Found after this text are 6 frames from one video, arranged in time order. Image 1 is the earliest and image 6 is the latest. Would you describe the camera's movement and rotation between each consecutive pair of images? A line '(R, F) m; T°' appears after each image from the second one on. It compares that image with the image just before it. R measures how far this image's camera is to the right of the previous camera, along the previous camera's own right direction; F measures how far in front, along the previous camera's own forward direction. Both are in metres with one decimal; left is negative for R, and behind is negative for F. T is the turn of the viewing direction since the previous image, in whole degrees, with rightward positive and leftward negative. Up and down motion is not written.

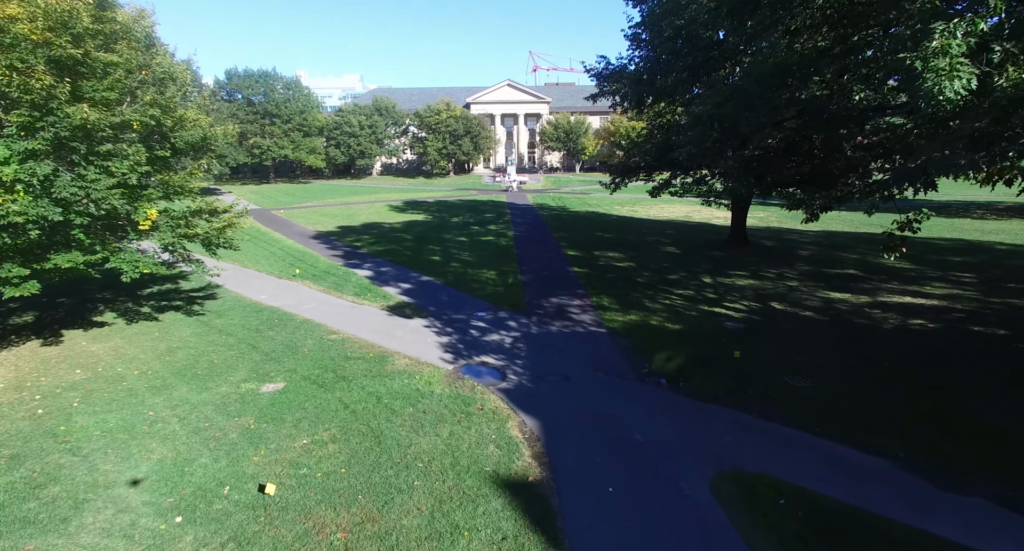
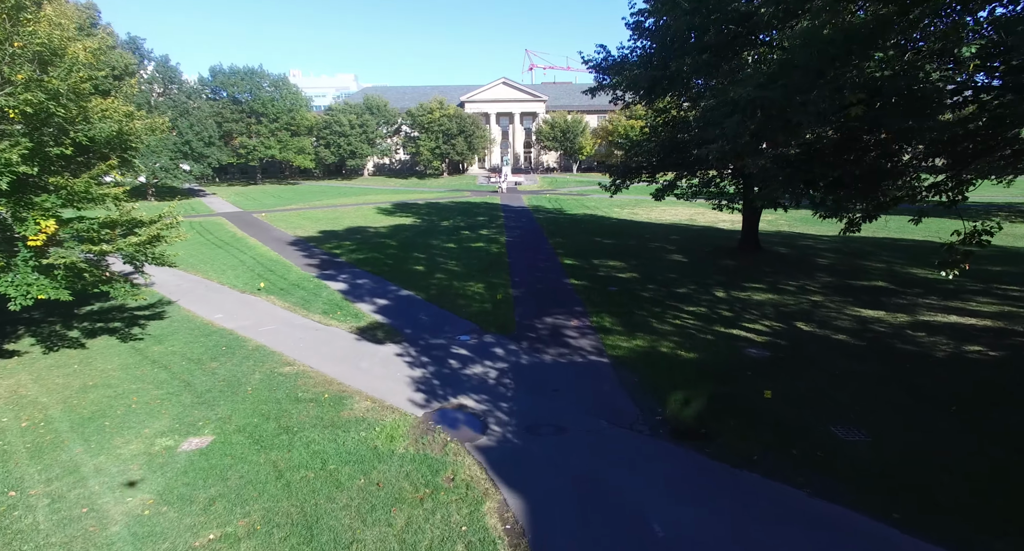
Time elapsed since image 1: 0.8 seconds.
(+0.2, +1.4) m; 0°
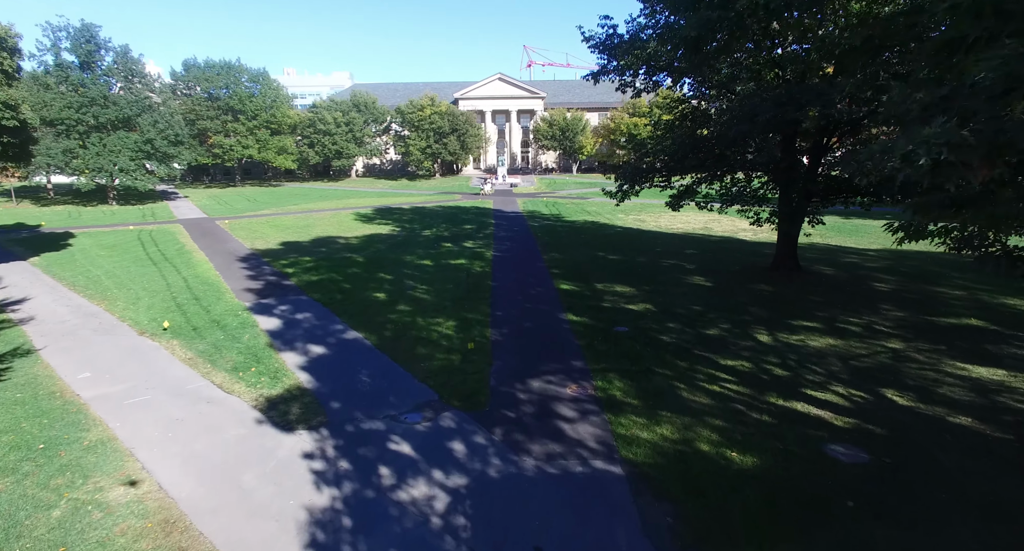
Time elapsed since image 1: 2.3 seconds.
(+0.4, +2.9) m; 0°
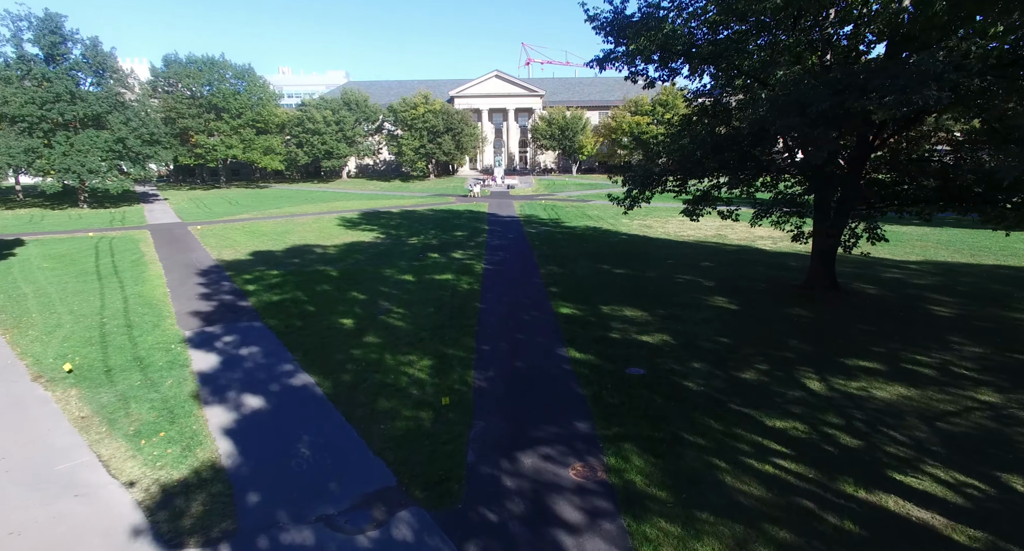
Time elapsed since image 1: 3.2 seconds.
(+0.2, +1.9) m; 0°
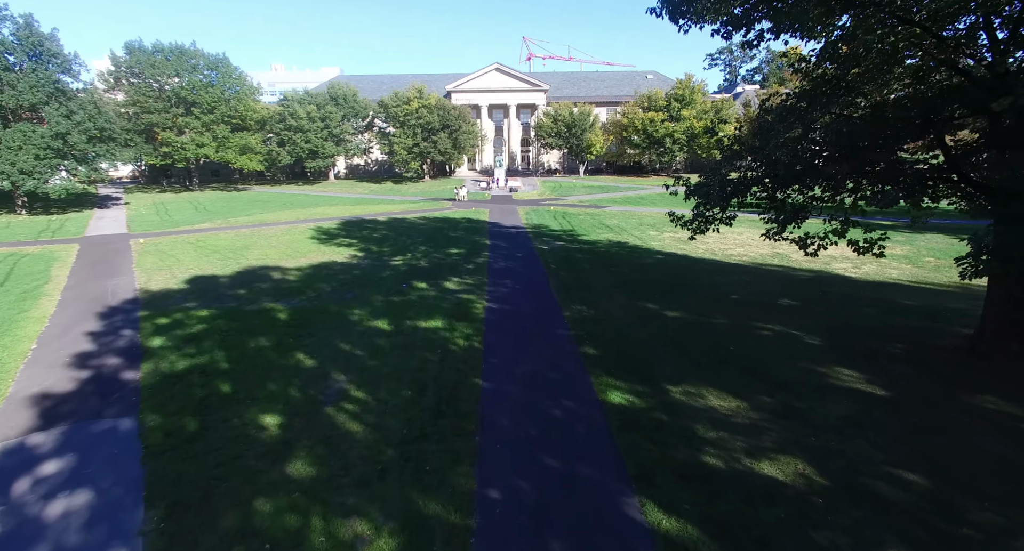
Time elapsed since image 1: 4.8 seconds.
(-0.3, +3.9) m; 0°
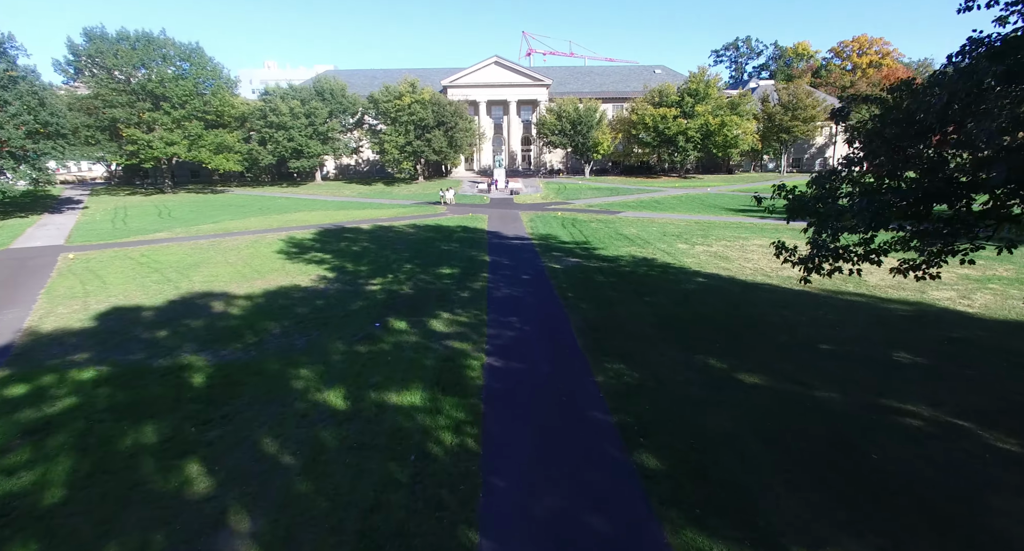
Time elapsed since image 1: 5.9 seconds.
(-0.2, +3.2) m; 0°
